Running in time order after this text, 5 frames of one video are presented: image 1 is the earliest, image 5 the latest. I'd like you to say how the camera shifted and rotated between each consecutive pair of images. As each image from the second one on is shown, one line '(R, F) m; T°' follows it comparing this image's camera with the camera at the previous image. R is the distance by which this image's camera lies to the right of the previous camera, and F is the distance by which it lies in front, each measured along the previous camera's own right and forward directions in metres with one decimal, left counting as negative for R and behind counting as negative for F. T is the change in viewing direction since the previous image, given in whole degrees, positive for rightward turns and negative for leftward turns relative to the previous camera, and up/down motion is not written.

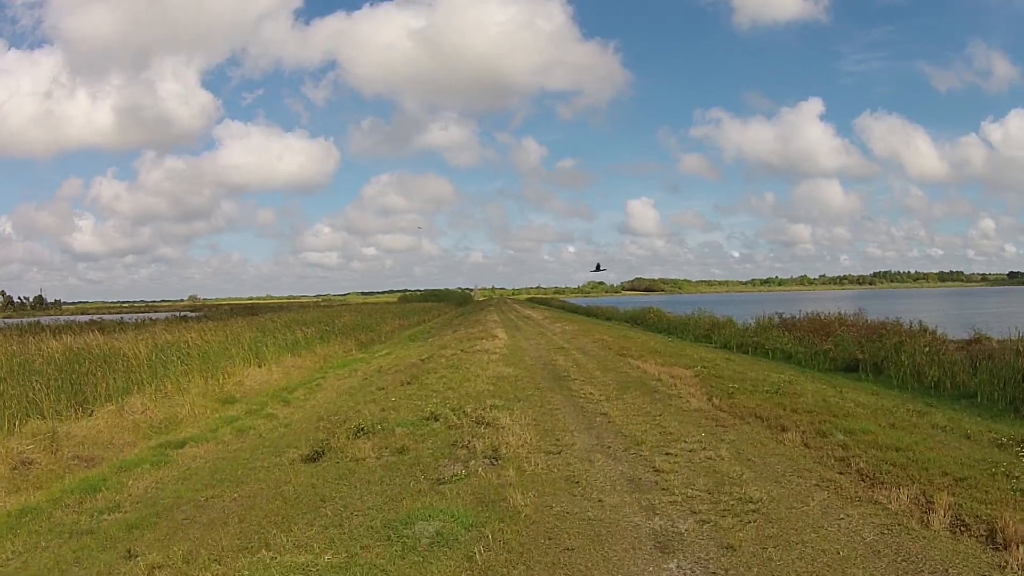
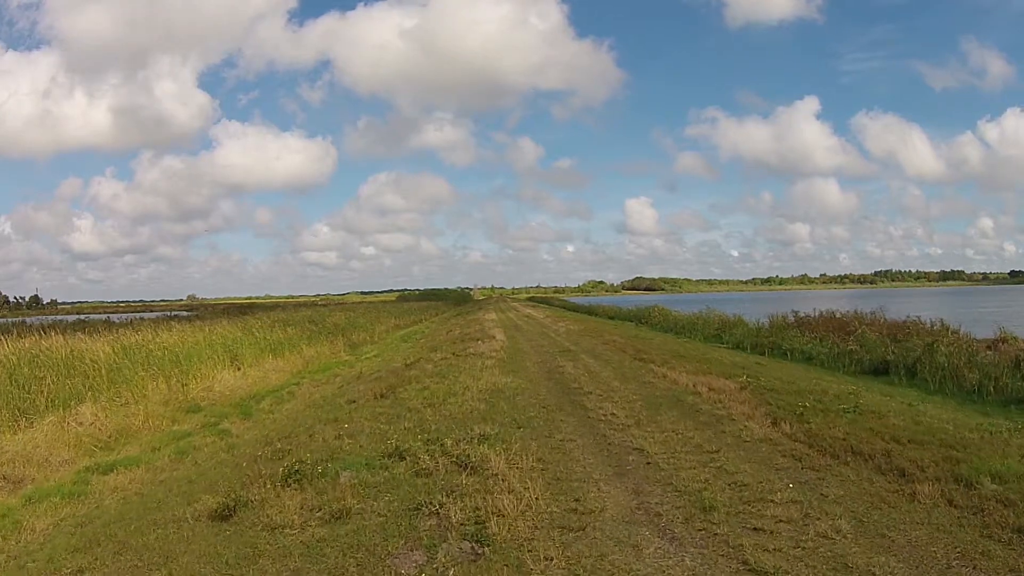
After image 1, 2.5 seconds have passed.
(0.0, +3.0) m; 0°
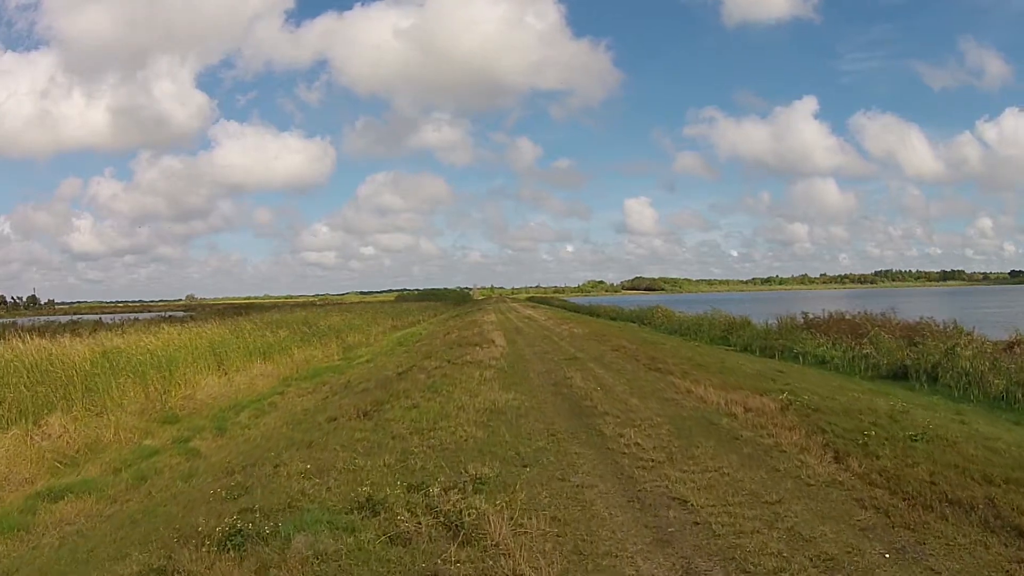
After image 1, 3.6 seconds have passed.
(0.0, +1.6) m; 0°
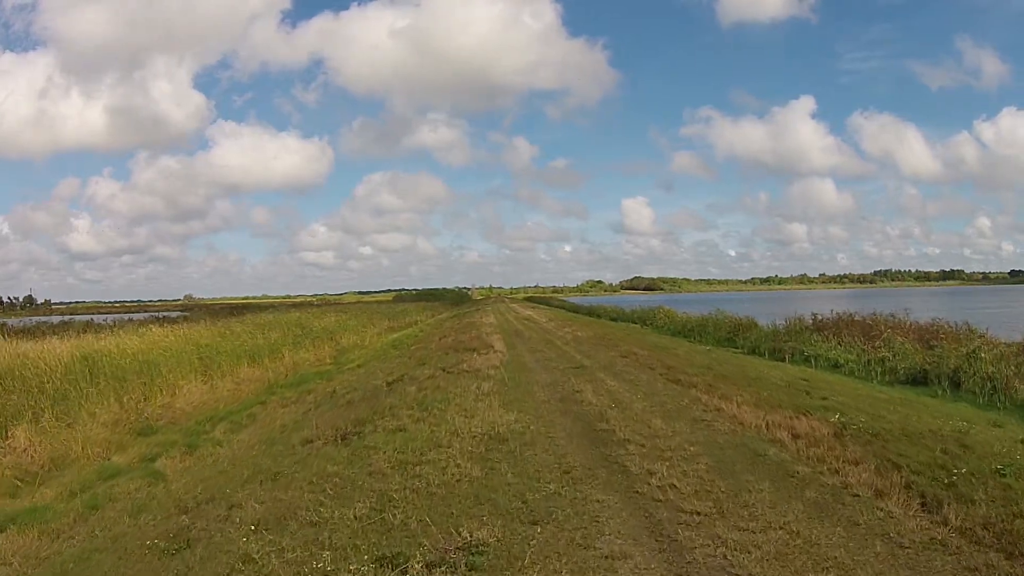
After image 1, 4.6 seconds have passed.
(-0.1, +1.5) m; 0°
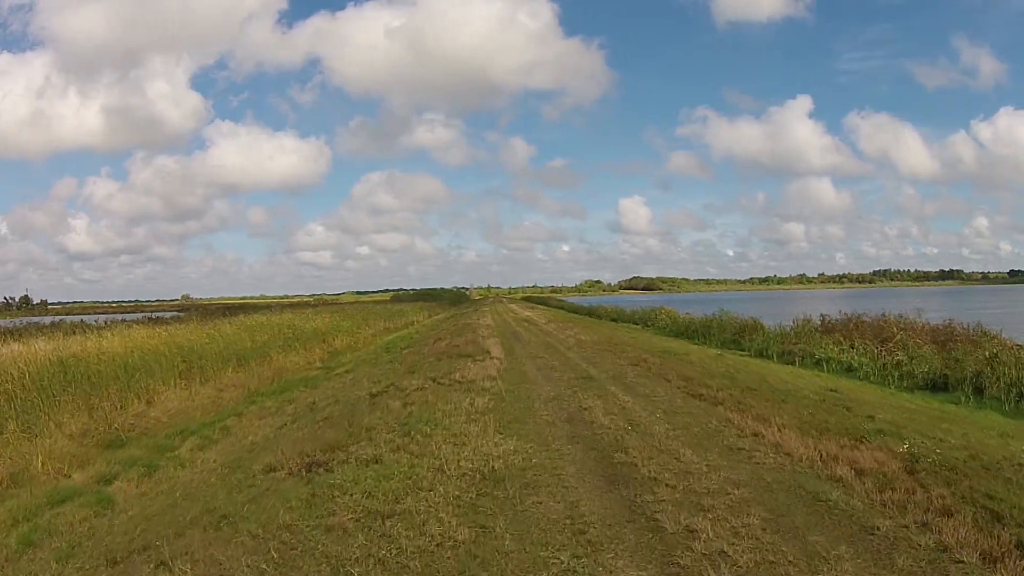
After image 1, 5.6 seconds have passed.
(0.0, +1.5) m; 0°
